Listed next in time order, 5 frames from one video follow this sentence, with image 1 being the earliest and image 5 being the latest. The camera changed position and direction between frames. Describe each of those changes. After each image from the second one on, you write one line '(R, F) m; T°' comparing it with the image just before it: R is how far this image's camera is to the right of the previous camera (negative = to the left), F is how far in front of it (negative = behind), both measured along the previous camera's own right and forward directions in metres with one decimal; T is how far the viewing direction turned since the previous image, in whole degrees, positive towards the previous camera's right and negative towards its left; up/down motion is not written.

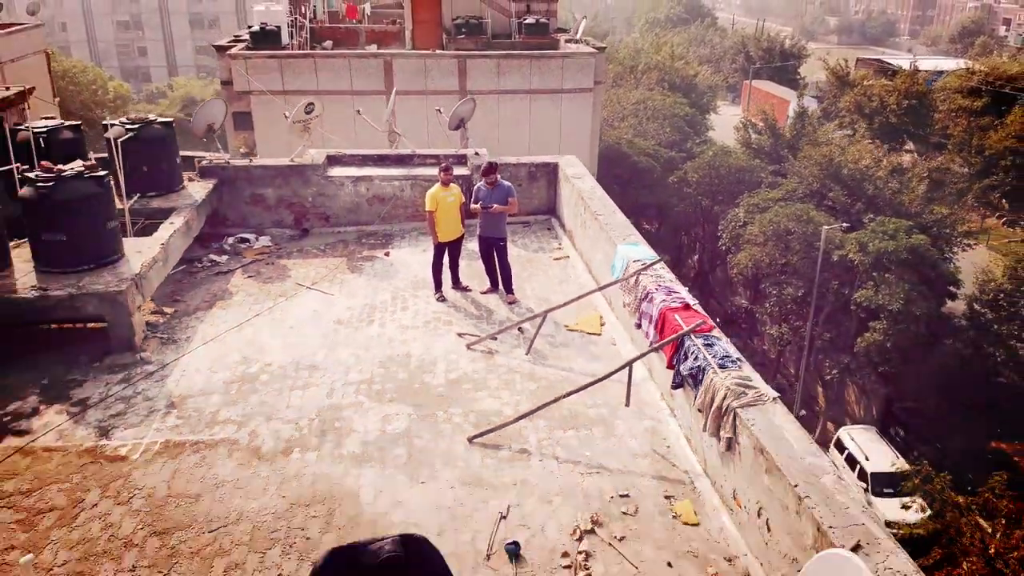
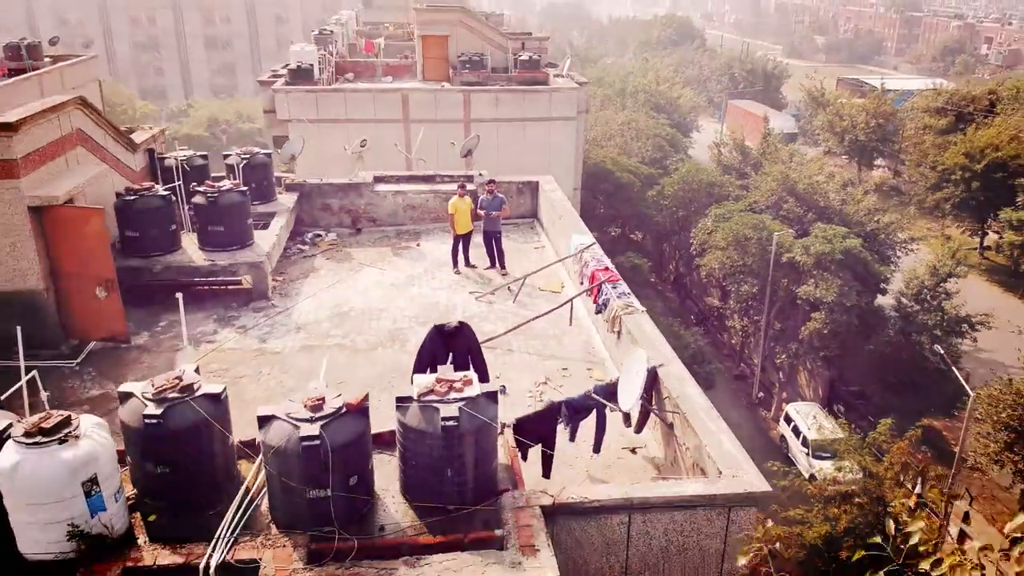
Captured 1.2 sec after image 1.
(+0.1, -3.1) m; 0°
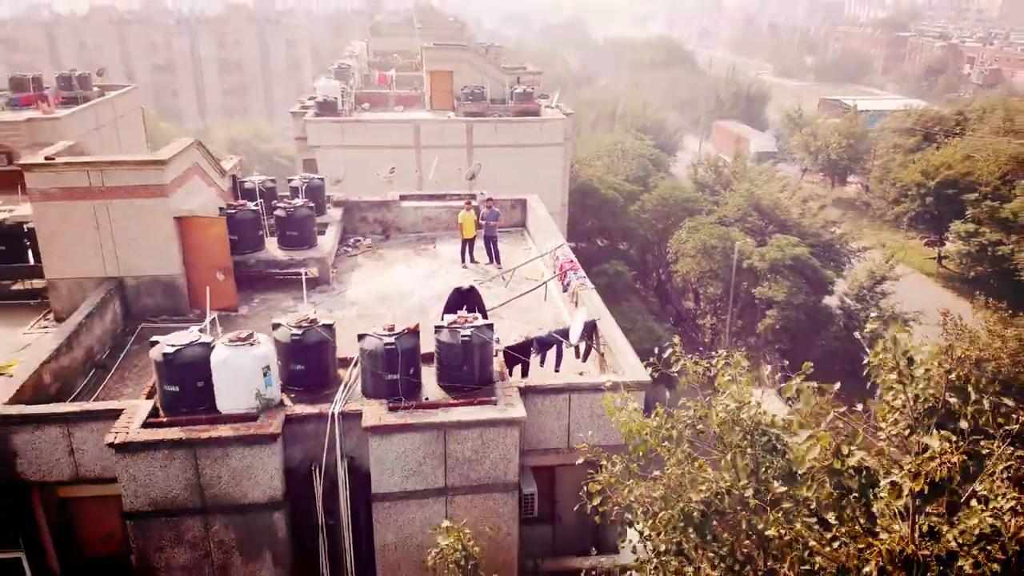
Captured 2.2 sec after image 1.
(+0.1, -3.3) m; 0°
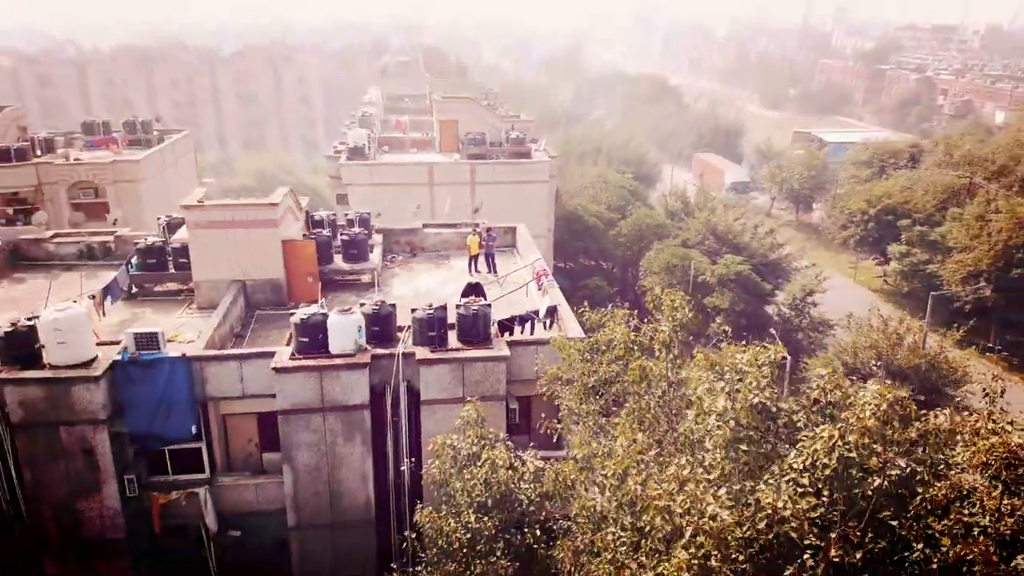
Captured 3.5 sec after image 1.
(+0.2, -5.3) m; 0°
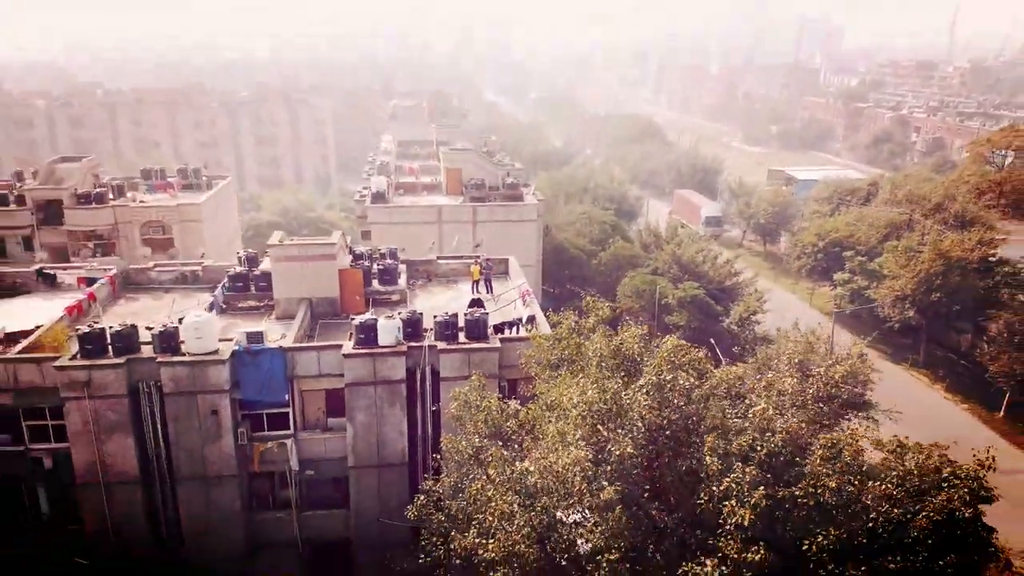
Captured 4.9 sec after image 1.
(+0.2, -6.1) m; 0°
